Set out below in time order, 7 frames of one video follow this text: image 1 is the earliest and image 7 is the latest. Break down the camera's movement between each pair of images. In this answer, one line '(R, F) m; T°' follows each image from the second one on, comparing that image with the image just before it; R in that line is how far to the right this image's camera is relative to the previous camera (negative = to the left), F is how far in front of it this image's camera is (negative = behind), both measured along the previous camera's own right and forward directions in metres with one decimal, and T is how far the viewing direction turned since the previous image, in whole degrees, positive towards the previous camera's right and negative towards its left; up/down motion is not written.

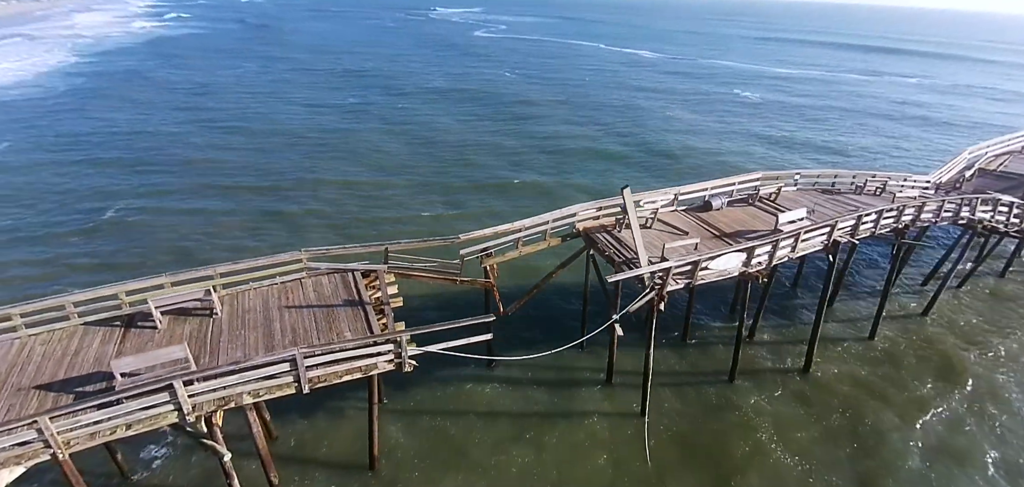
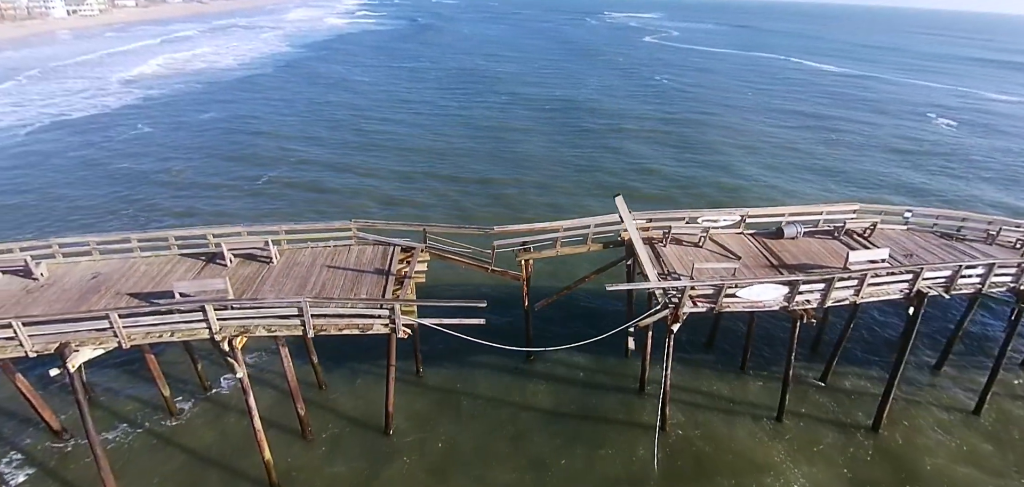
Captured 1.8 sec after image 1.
(+2.8, +0.2) m; -14°
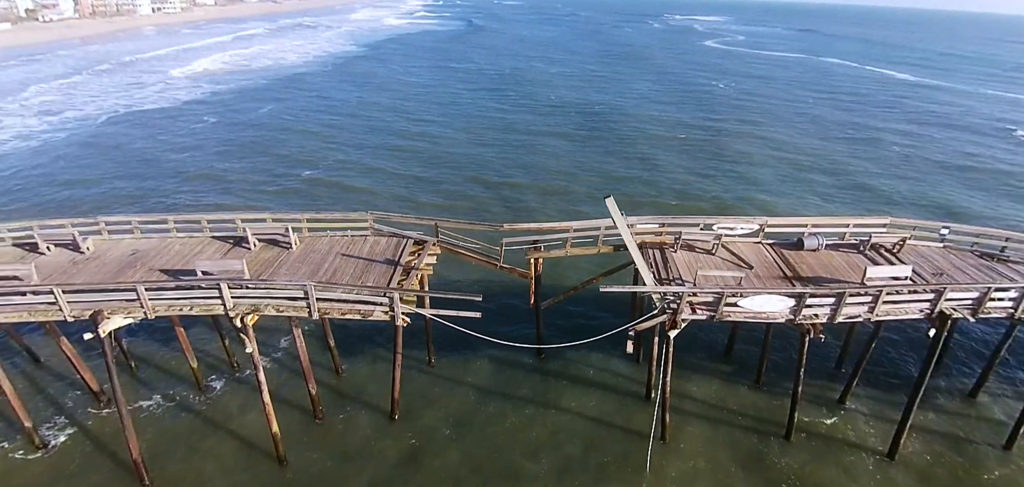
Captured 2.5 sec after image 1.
(+1.1, -0.1) m; -5°
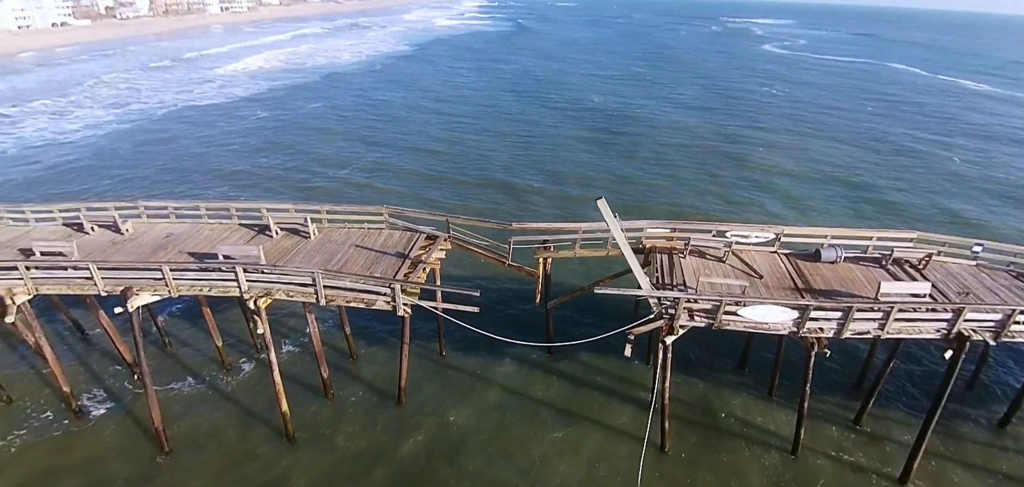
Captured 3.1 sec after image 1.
(+0.9, -0.1) m; -4°
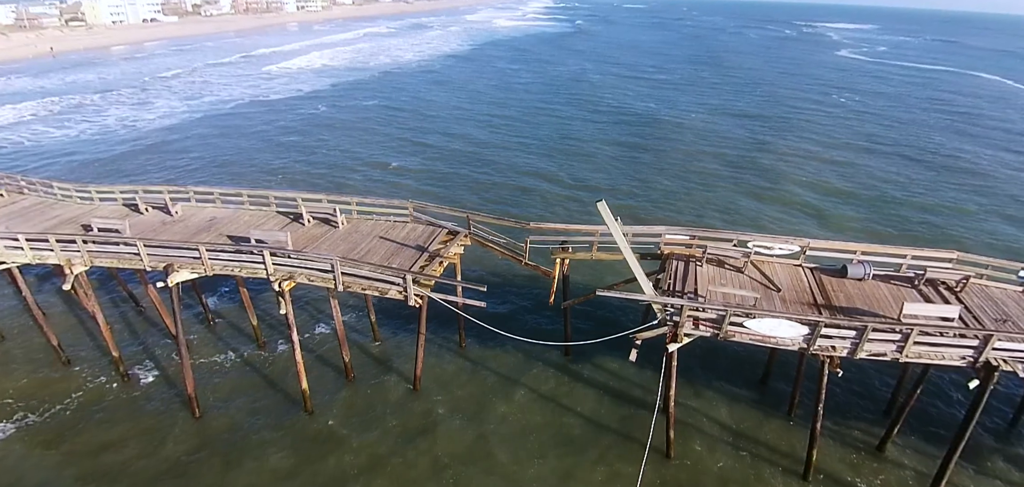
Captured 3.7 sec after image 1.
(+0.9, -0.2) m; -5°
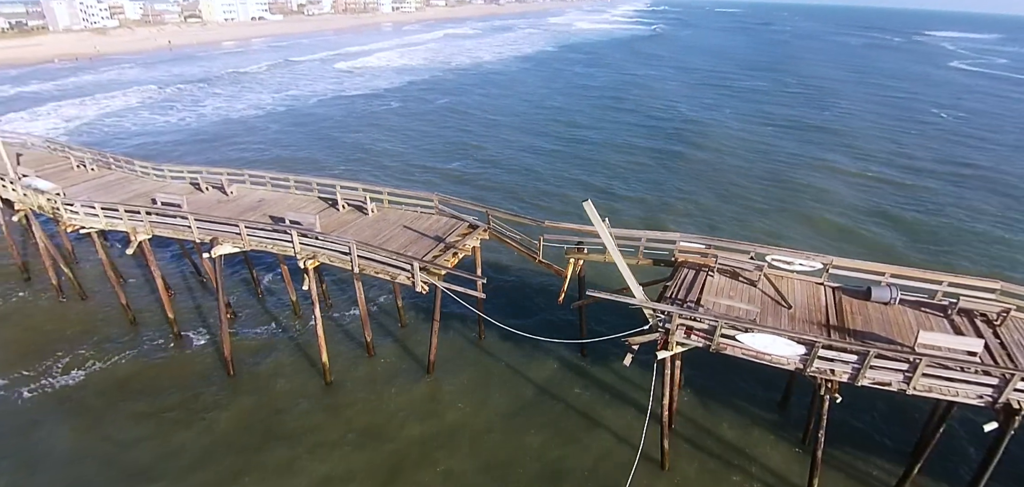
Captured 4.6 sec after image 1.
(+1.6, -0.3) m; -7°
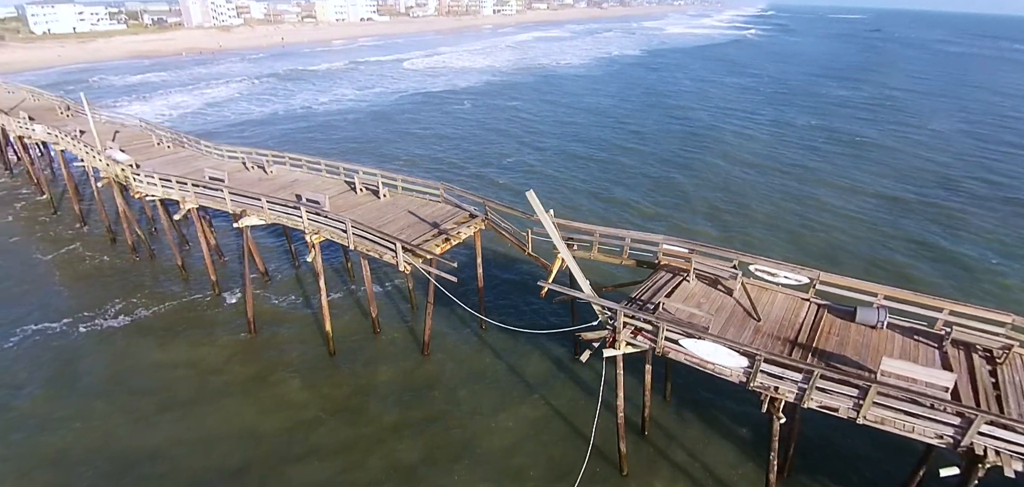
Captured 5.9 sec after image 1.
(+2.8, -0.3) m; -9°
